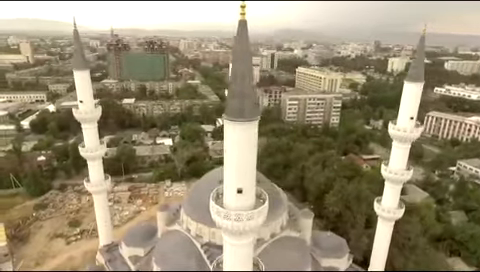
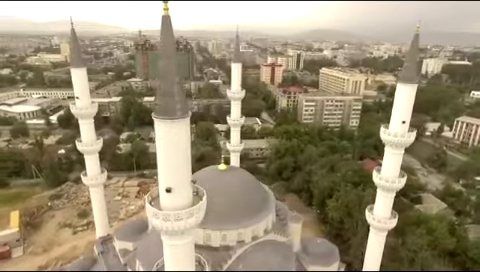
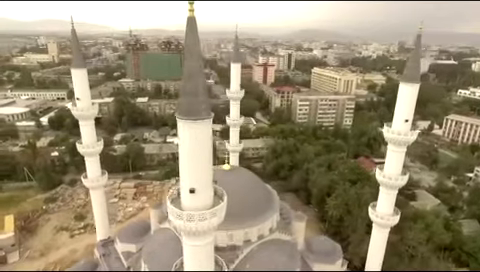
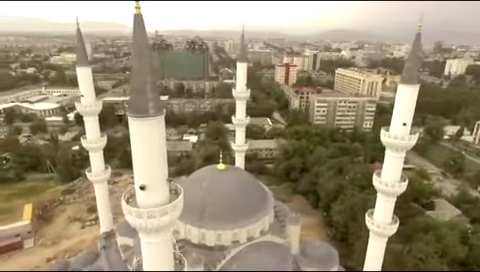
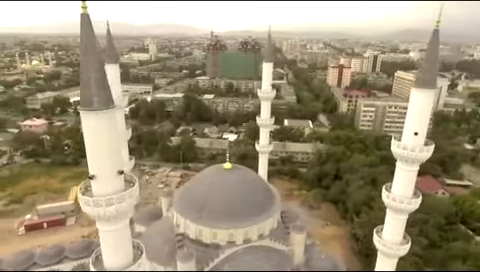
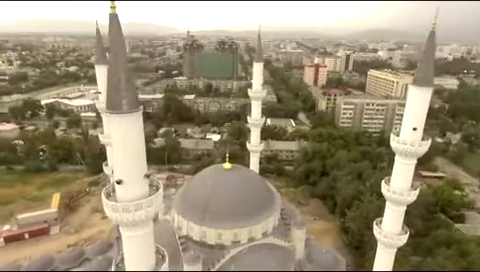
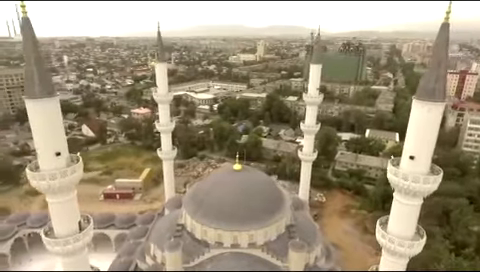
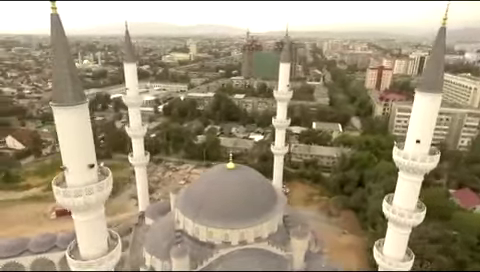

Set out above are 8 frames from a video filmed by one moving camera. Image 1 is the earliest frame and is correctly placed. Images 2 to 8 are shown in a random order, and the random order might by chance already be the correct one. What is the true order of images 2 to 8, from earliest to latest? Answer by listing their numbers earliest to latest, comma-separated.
3, 2, 4, 6, 5, 8, 7
